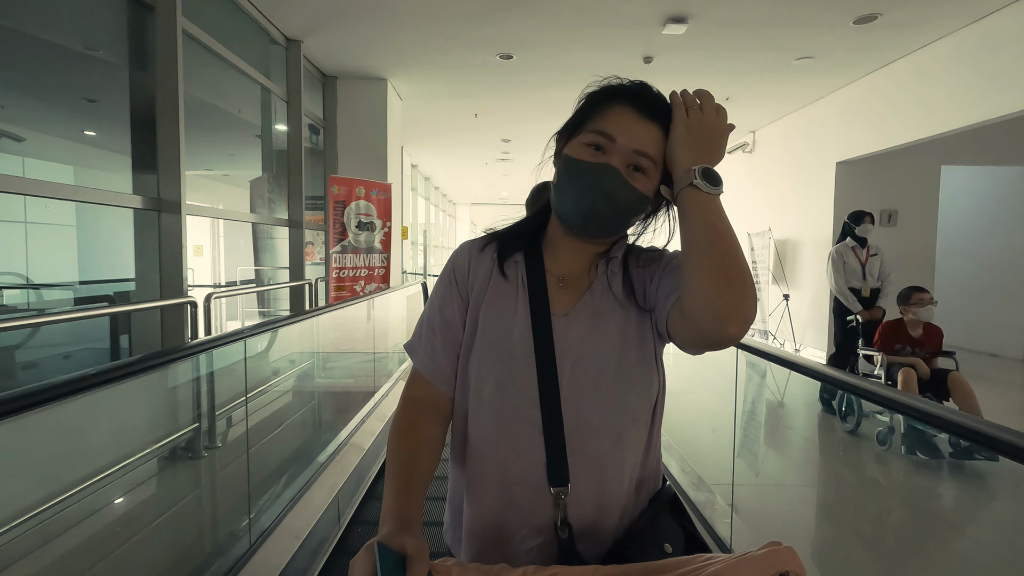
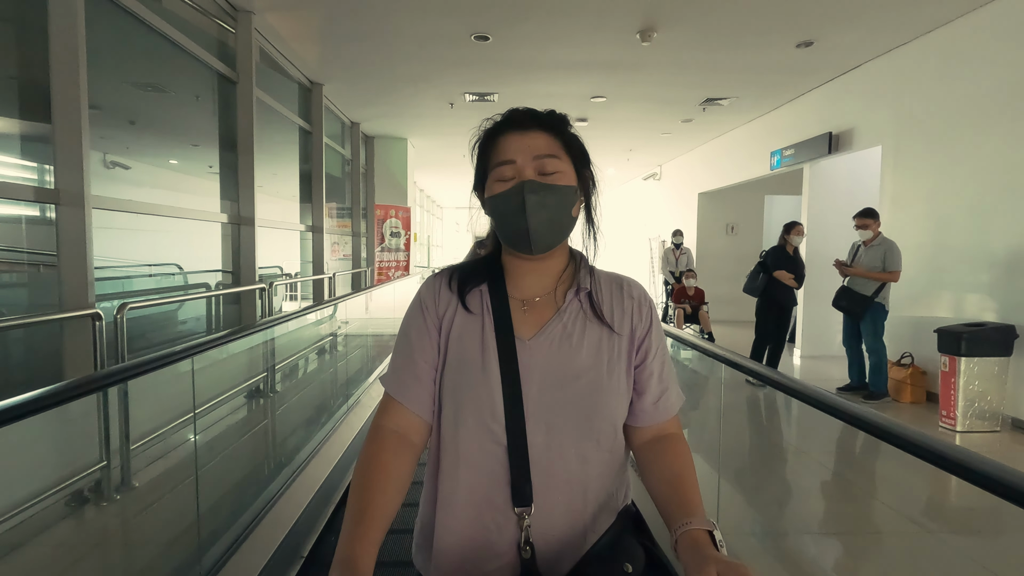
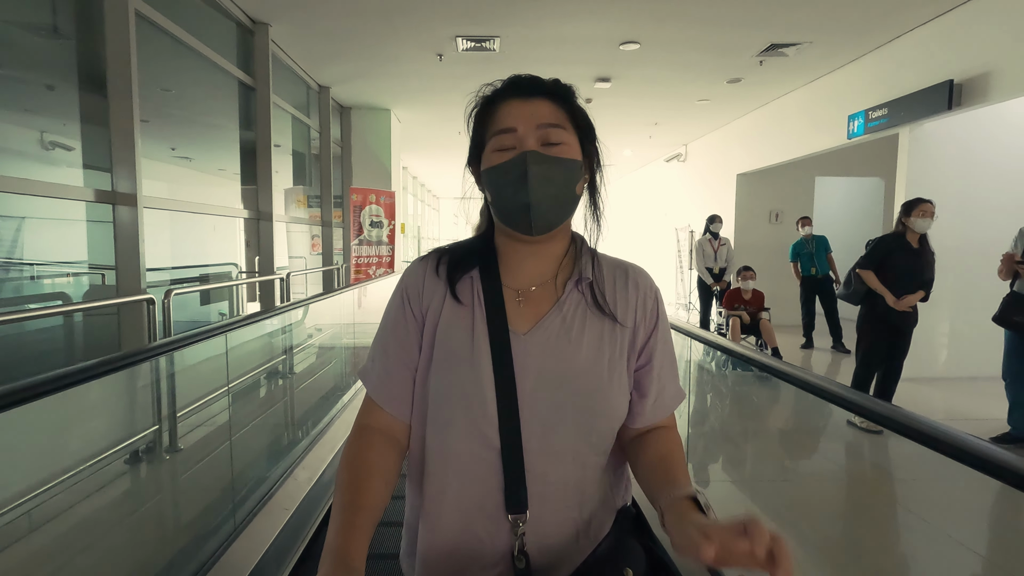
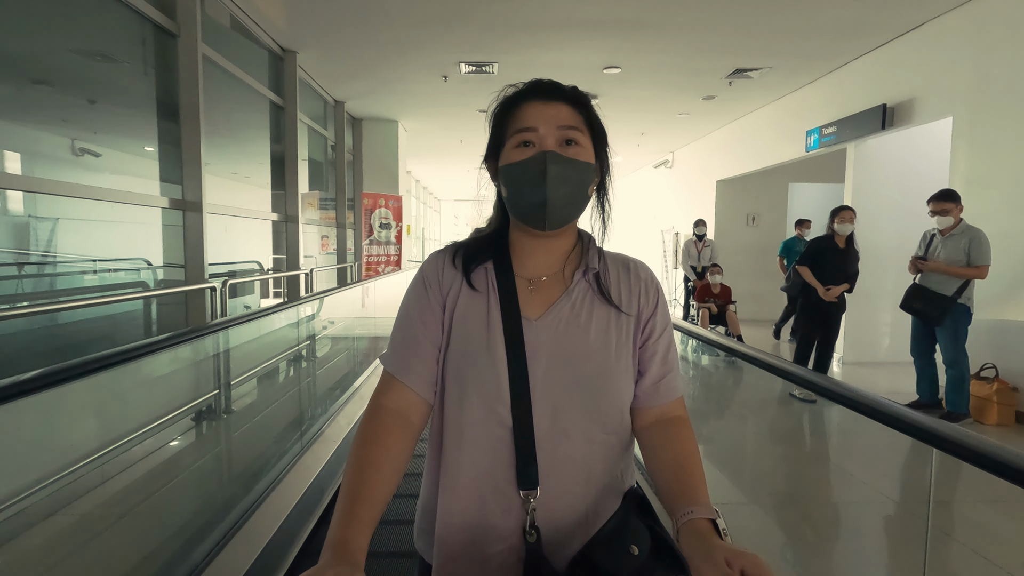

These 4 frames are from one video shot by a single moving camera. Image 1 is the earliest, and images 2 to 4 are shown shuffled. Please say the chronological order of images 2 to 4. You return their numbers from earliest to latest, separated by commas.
3, 4, 2
